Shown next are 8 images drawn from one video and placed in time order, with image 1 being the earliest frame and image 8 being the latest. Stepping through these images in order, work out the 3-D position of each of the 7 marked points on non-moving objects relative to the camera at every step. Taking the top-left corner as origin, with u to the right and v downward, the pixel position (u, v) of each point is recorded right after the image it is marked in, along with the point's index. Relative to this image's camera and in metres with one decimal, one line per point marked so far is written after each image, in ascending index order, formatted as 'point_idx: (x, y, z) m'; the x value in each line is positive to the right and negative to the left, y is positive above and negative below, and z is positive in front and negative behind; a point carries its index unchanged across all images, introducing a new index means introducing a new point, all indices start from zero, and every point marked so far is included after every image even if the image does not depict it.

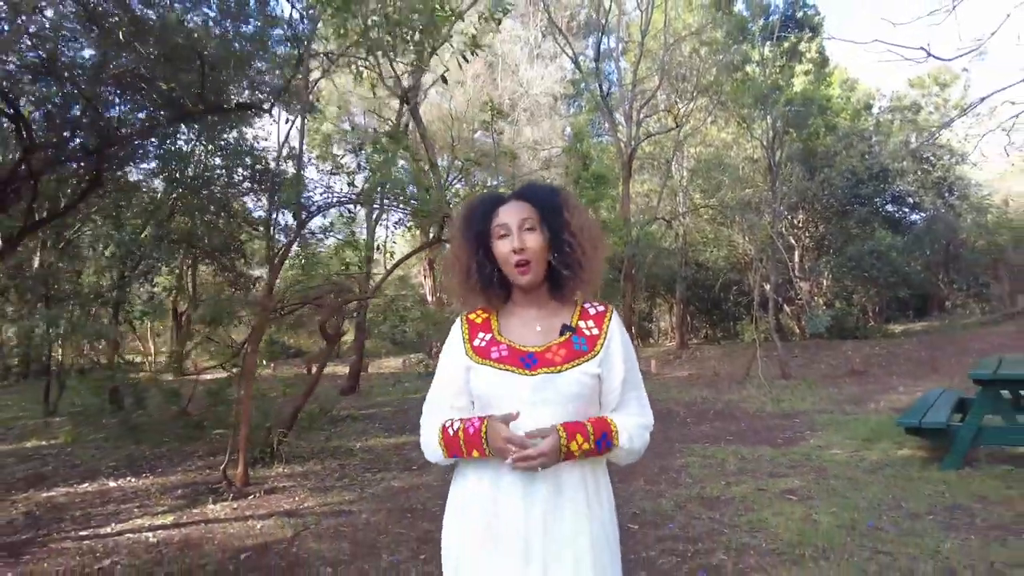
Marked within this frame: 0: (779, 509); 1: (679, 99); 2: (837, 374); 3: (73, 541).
0: (+1.7, -1.4, +4.2) m
1: (+2.9, +3.4, +11.2) m
2: (+6.0, -1.6, +12.0) m
3: (-2.9, -1.7, +4.4) m
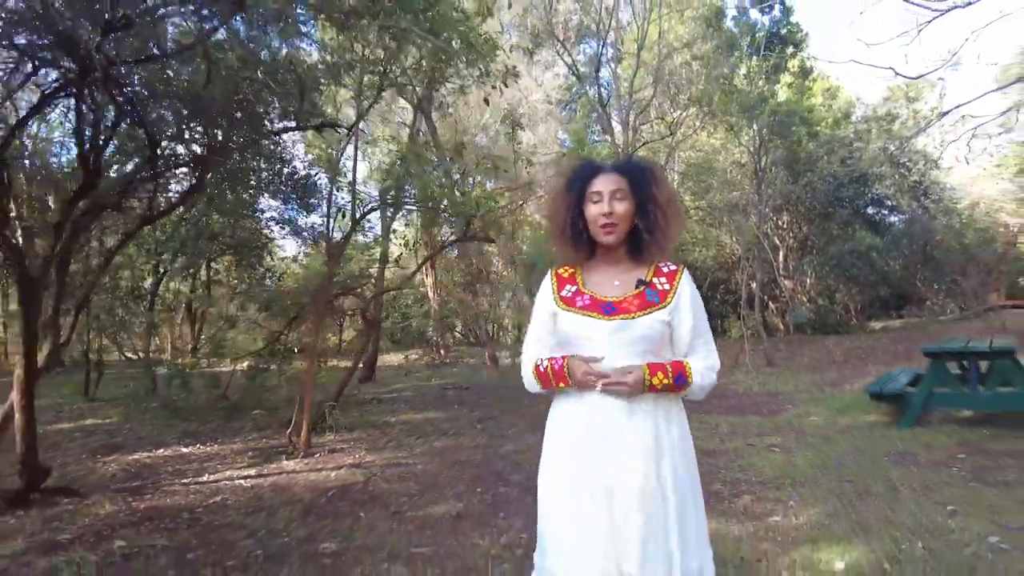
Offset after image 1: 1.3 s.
0: (+2.0, -1.3, +5.2) m
1: (+3.0, +3.5, +12.2) m
2: (+6.1, -1.5, +13.0) m
3: (-2.6, -1.6, +5.3) m
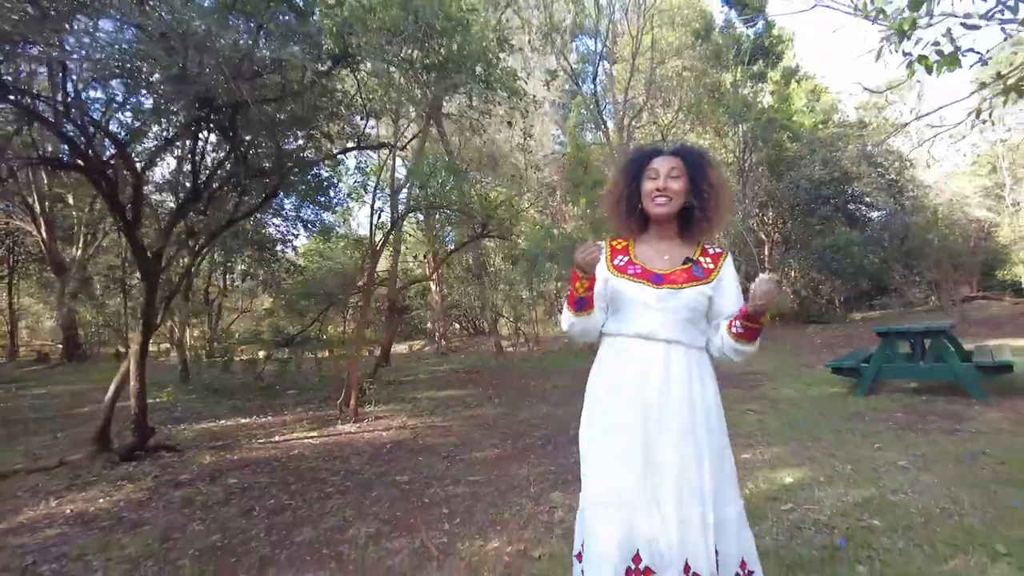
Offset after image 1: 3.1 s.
0: (+2.2, -1.2, +6.3) m
1: (+3.1, +3.6, +13.3) m
2: (+6.2, -1.3, +14.2) m
3: (-2.4, -1.5, +6.4) m
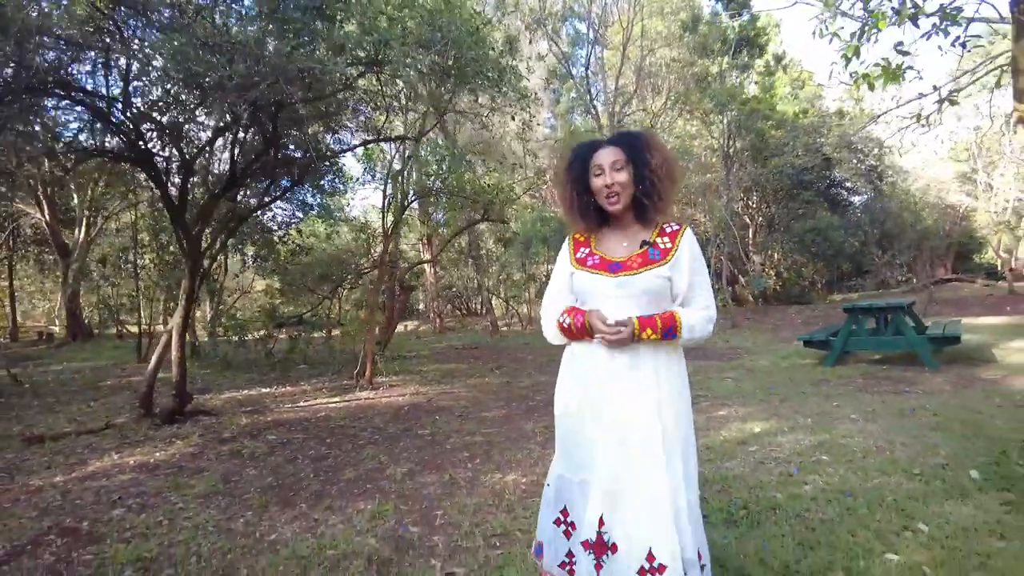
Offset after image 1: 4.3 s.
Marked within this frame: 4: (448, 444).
0: (+2.2, -1.0, +7.1) m
1: (+3.0, +4.0, +13.9) m
2: (+6.1, -0.9, +15.0) m
3: (-2.4, -1.3, +7.0) m
4: (-0.5, -1.2, +5.0) m
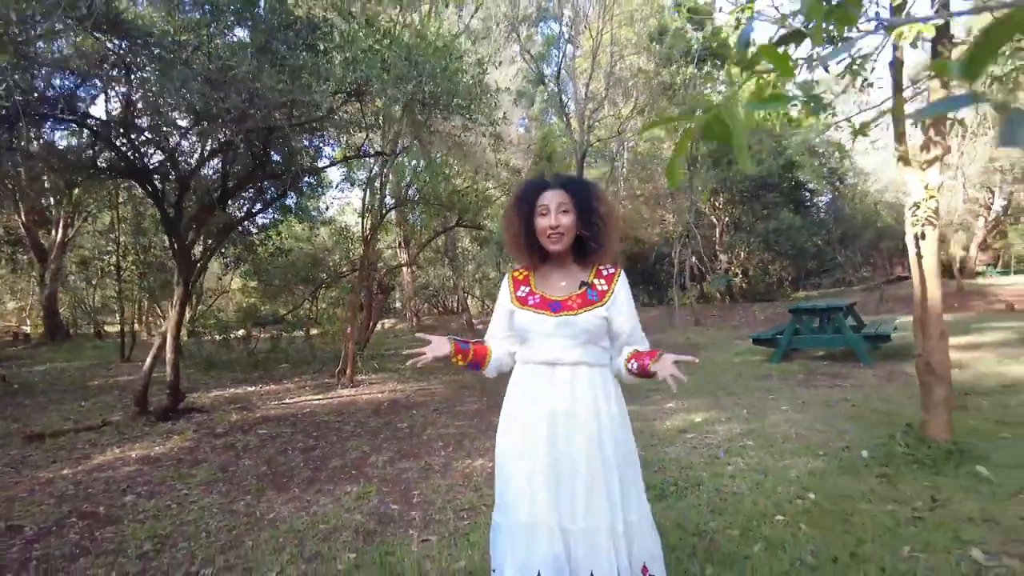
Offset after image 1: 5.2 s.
0: (+1.9, -1.1, +7.7) m
1: (+2.4, +4.0, +14.6) m
2: (+5.5, -0.9, +15.8) m
3: (-2.7, -1.3, +7.5) m
4: (-0.7, -1.2, +5.5) m
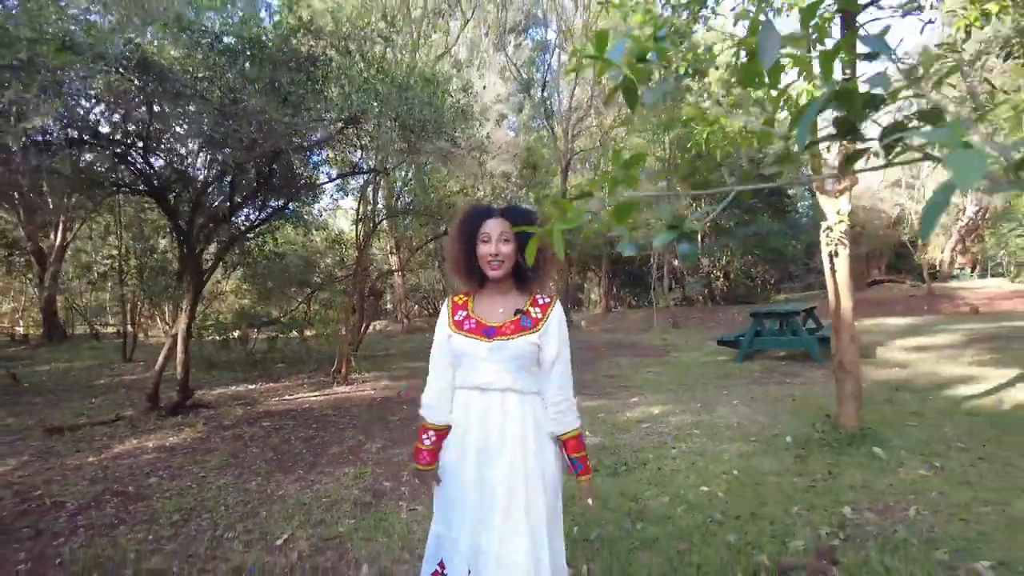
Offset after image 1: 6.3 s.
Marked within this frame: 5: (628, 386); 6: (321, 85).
0: (+1.7, -1.1, +8.4) m
1: (+2.1, +3.9, +15.3) m
2: (+5.1, -1.0, +16.5) m
3: (-2.9, -1.4, +8.2) m
4: (-0.9, -1.3, +6.2) m
5: (+1.4, -1.2, +7.8) m
6: (-1.8, +2.0, +6.3) m
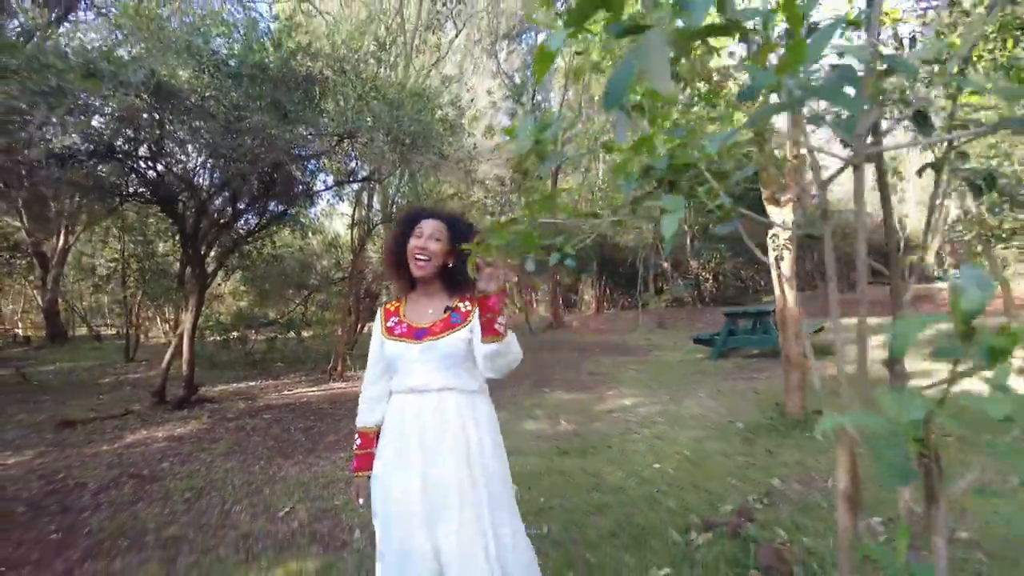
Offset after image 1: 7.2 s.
0: (+1.5, -1.2, +8.9) m
1: (+1.9, +3.9, +15.8) m
2: (+4.9, -1.0, +17.1) m
3: (-3.1, -1.4, +8.7) m
4: (-1.1, -1.3, +6.7) m
5: (+1.2, -1.2, +8.3) m
6: (-2.0, +1.9, +6.9) m
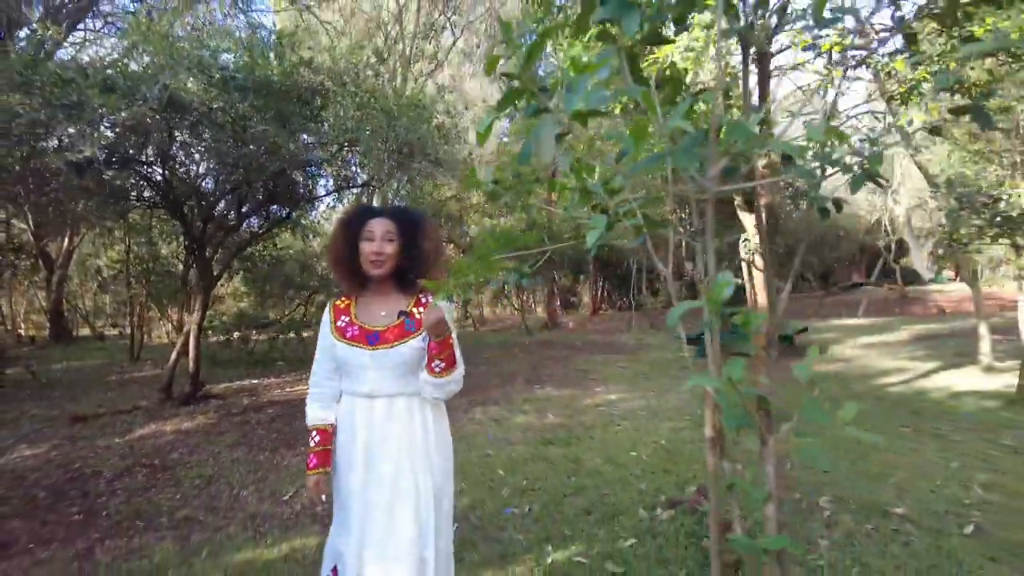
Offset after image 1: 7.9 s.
0: (+1.4, -1.2, +9.3) m
1: (+1.8, +3.9, +16.2) m
2: (+4.8, -1.0, +17.4) m
3: (-3.2, -1.4, +9.0) m
4: (-1.2, -1.3, +7.1) m
5: (+1.1, -1.2, +8.7) m
6: (-2.1, +1.9, +7.2) m
